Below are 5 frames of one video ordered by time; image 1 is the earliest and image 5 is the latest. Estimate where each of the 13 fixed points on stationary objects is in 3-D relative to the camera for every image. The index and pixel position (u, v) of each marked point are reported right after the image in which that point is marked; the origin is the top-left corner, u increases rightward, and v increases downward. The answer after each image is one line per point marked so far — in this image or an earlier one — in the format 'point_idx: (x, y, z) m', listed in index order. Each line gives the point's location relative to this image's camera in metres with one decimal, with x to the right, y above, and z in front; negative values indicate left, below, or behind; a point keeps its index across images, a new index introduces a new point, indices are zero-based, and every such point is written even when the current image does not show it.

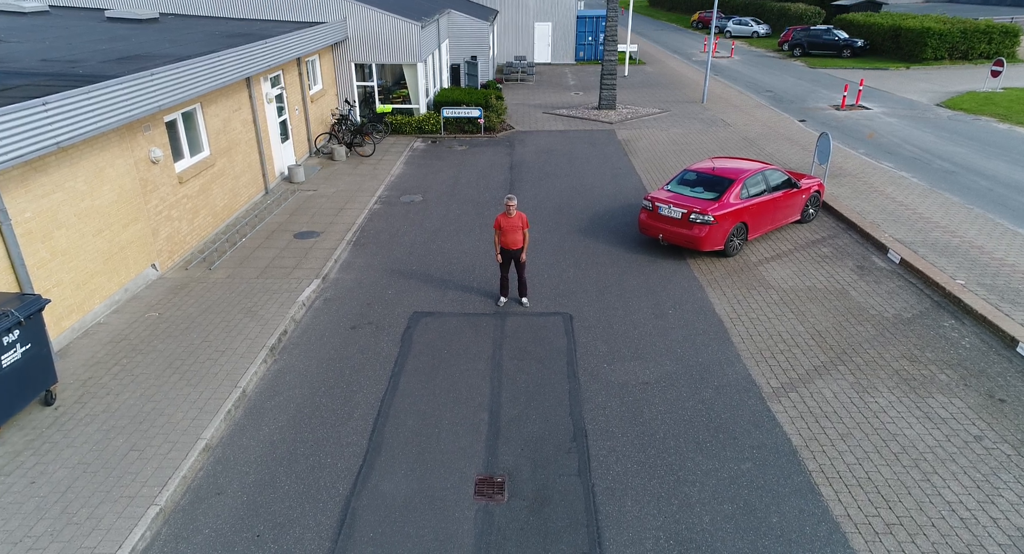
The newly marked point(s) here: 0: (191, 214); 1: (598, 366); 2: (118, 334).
0: (-5.7, +1.1, +11.1) m
1: (+1.1, -1.1, +7.9) m
2: (-5.2, -0.7, +8.4) m
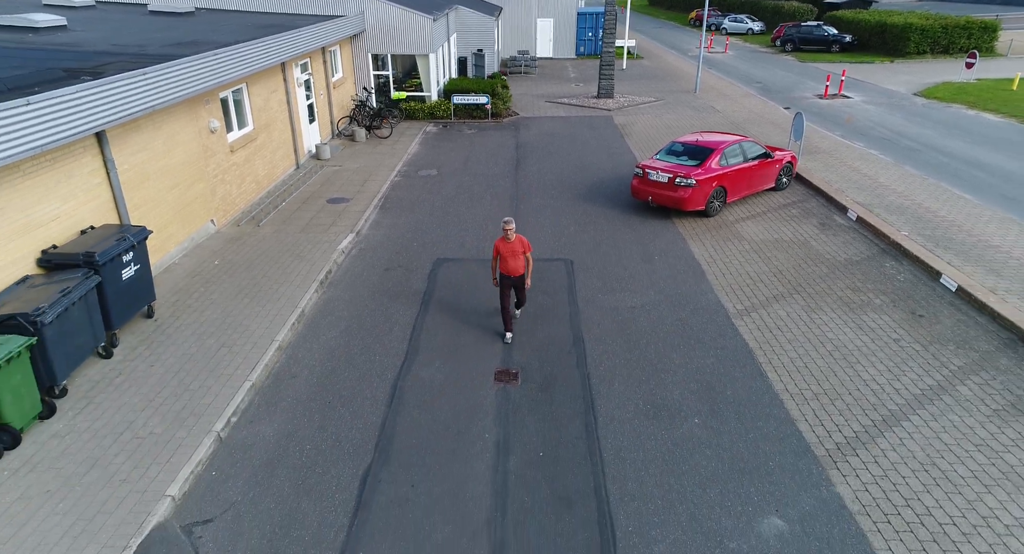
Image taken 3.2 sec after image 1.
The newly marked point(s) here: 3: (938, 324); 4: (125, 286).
0: (-5.5, +2.0, +12.8) m
1: (+1.2, -0.3, +9.6) m
2: (-5.1, +0.1, +10.0) m
3: (+5.6, -0.6, +8.3) m
4: (-4.8, -0.1, +7.8) m
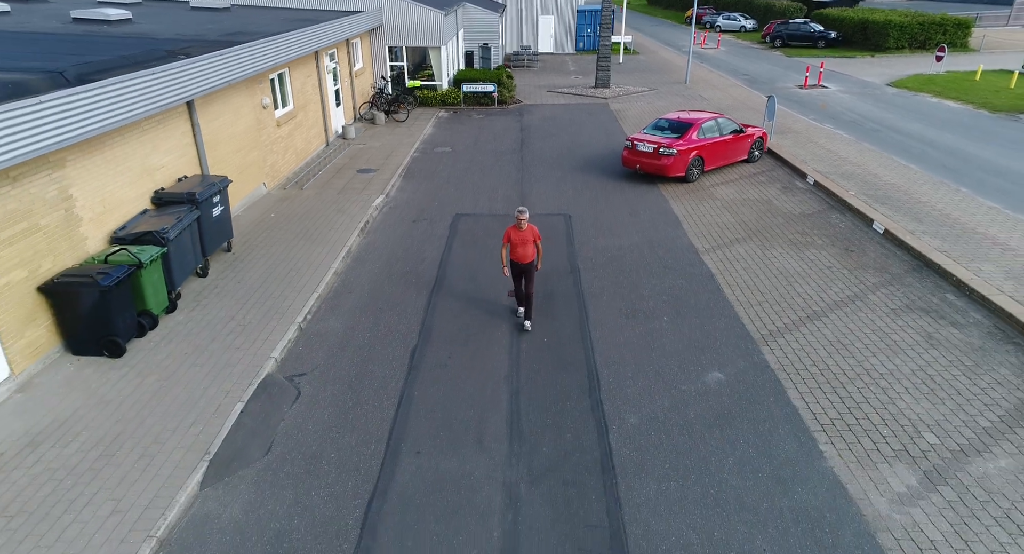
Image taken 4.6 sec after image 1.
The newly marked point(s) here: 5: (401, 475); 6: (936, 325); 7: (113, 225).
0: (-5.3, +3.0, +14.8) m
1: (+1.4, +0.7, +11.6) m
2: (-4.9, +1.1, +12.0) m
3: (+5.8, +0.4, +10.3) m
4: (-4.6, +0.9, +9.8) m
5: (-1.1, -1.9, +6.0) m
6: (+5.5, -0.6, +8.2) m
7: (-5.3, +0.7, +8.4) m
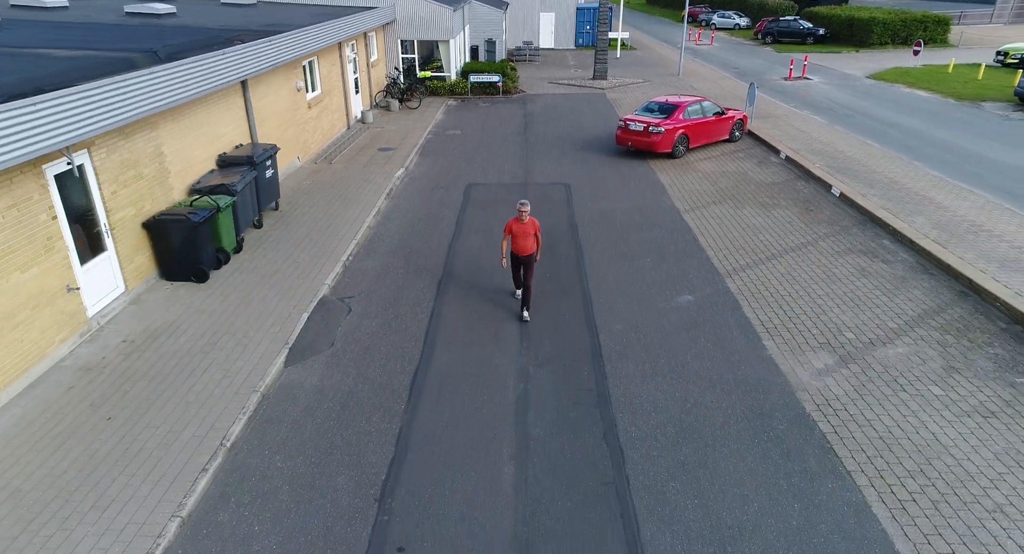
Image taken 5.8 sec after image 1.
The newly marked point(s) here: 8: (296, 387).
0: (-5.2, +3.8, +16.5) m
1: (+1.5, +1.5, +13.3) m
2: (-4.8, +2.0, +13.8) m
3: (+5.9, +1.2, +12.0) m
4: (-4.5, +1.7, +11.6) m
5: (-0.9, -1.0, +7.8) m
6: (+5.7, +0.2, +9.9) m
7: (-5.2, +1.6, +10.1) m
8: (-2.4, -1.2, +7.1) m
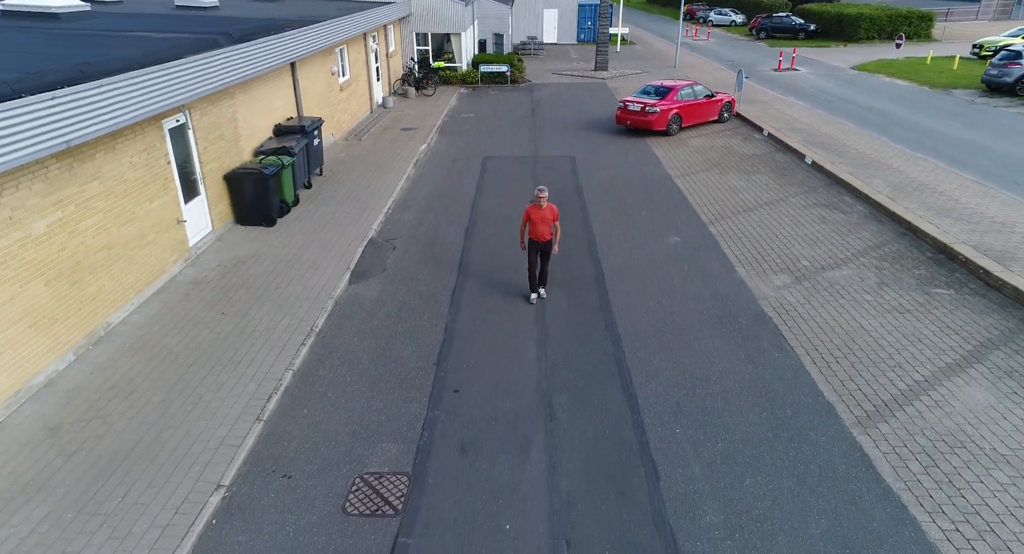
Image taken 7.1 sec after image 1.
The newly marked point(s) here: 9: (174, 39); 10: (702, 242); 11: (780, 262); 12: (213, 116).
0: (-4.9, +4.8, +18.4) m
1: (+1.8, +2.5, +15.2) m
2: (-4.5, +2.9, +15.6) m
3: (+6.2, +2.2, +13.9) m
4: (-4.2, +2.7, +13.4) m
5: (-0.6, -0.1, +9.6) m
6: (+6.0, +1.2, +11.8) m
7: (-4.9, +2.5, +11.9) m
8: (-2.2, -0.3, +9.0) m
9: (-5.7, +4.0, +10.6) m
10: (+3.3, +0.6, +10.9) m
11: (+4.2, +0.2, +9.9) m
12: (-5.0, +2.7, +10.4) m
